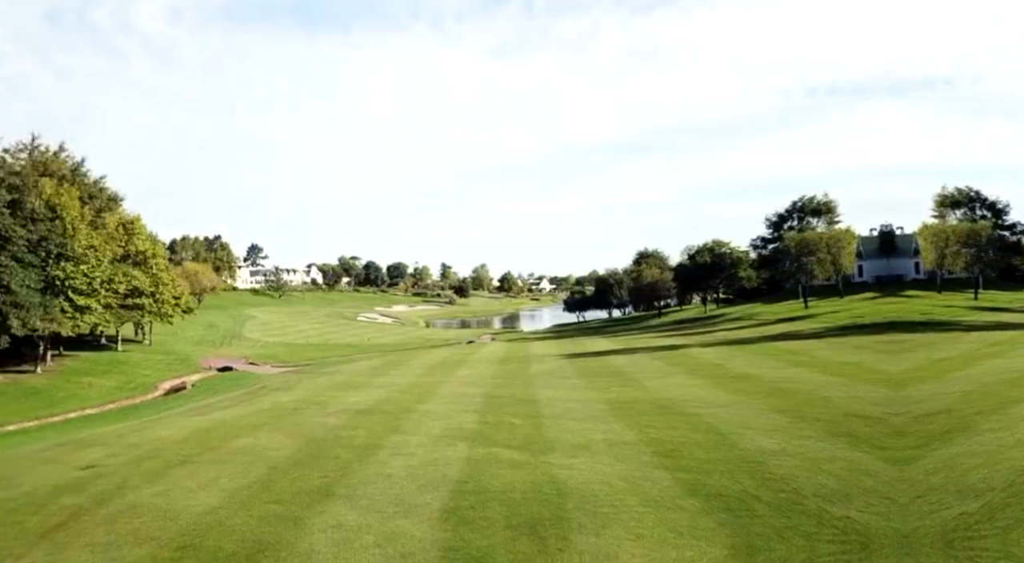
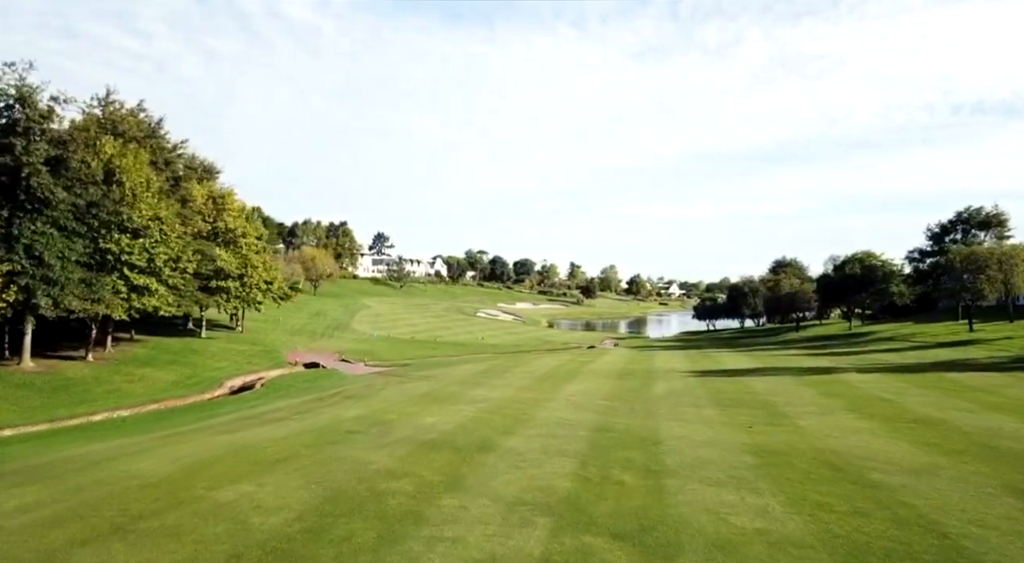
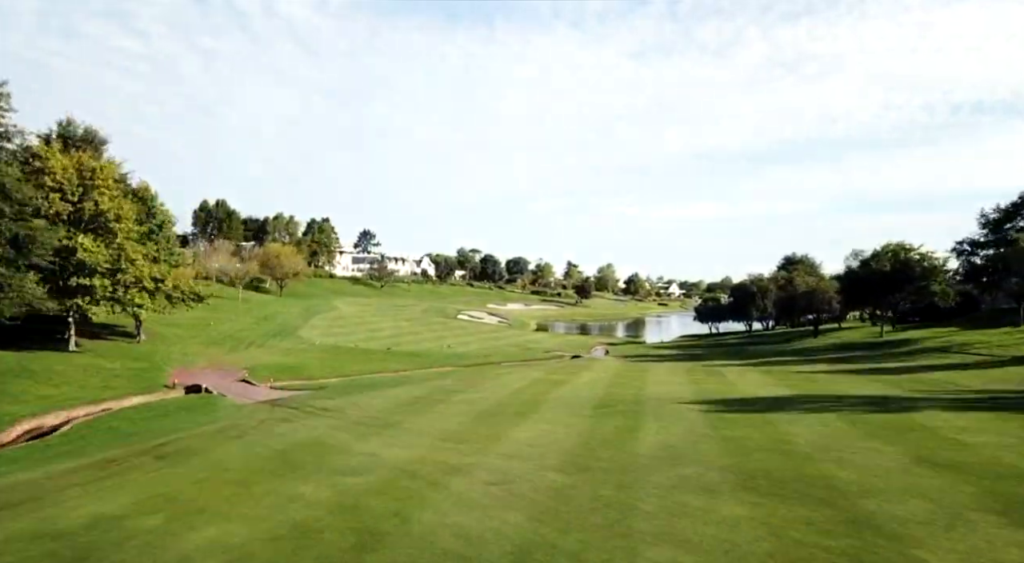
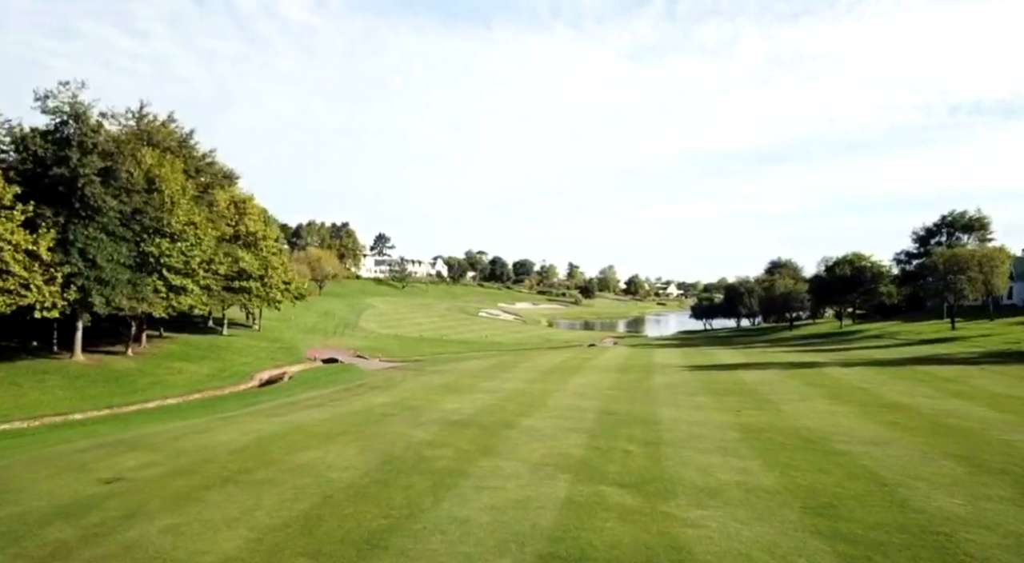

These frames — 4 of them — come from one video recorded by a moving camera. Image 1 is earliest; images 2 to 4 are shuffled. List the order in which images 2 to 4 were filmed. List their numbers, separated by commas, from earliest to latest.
4, 2, 3
